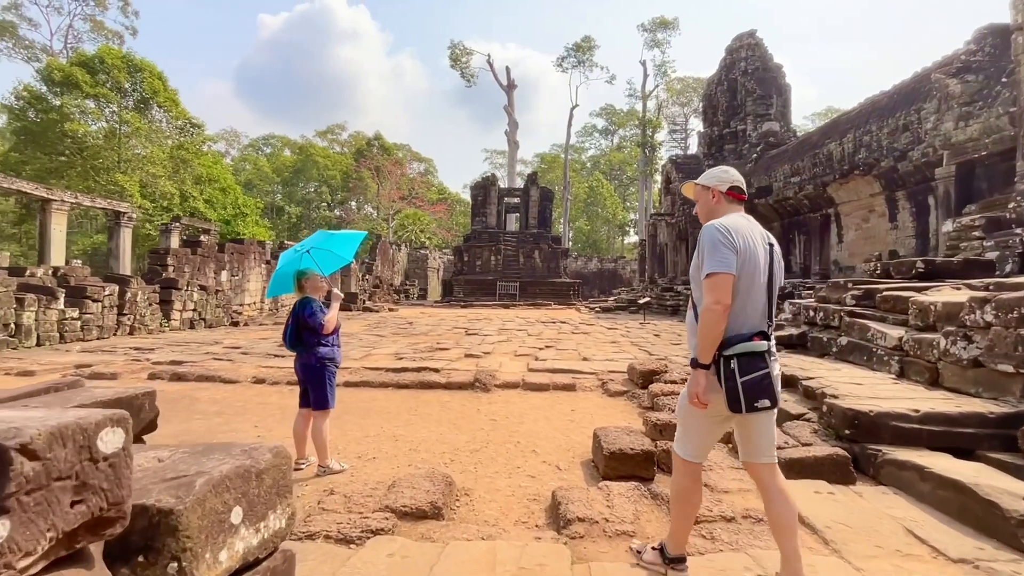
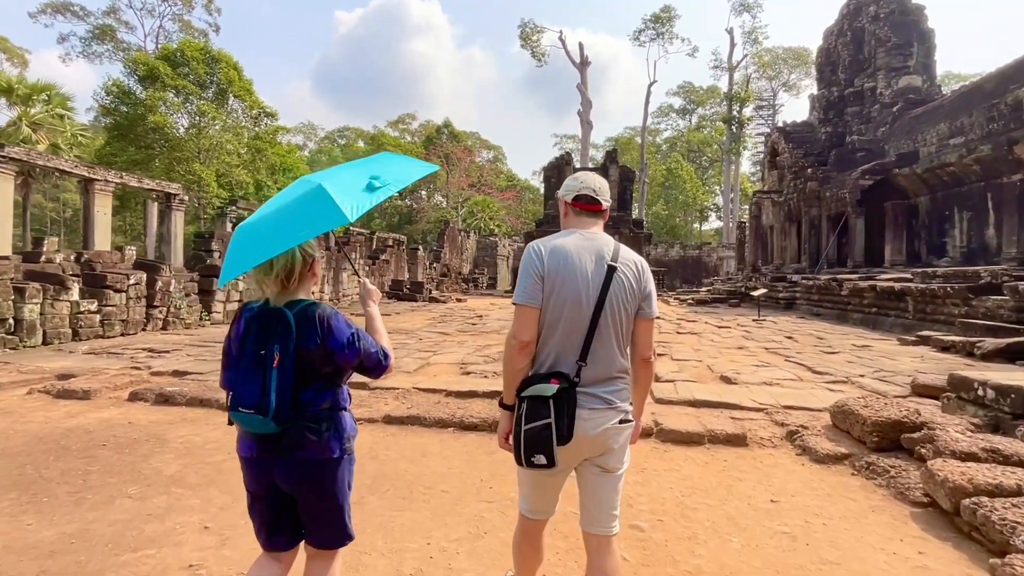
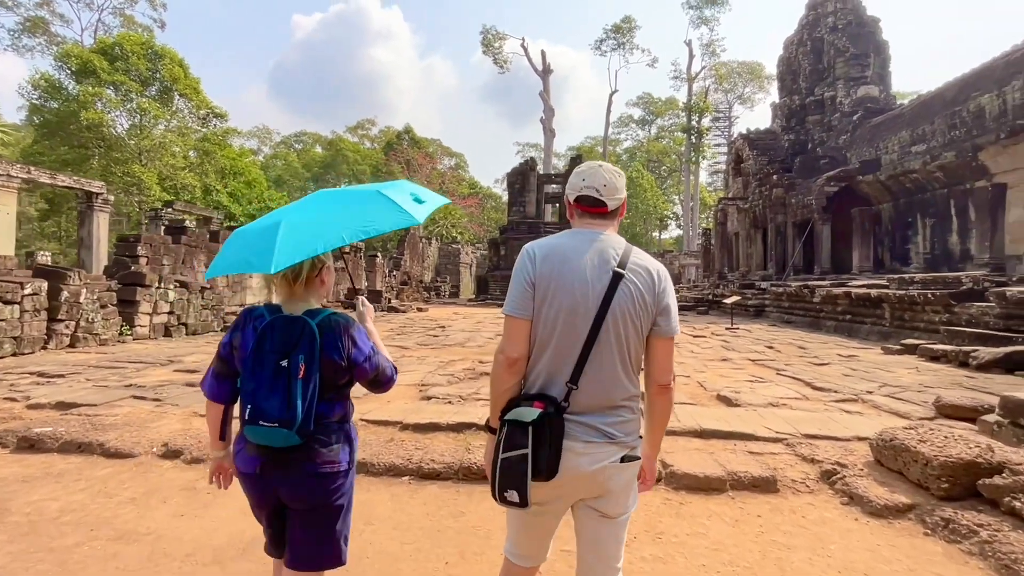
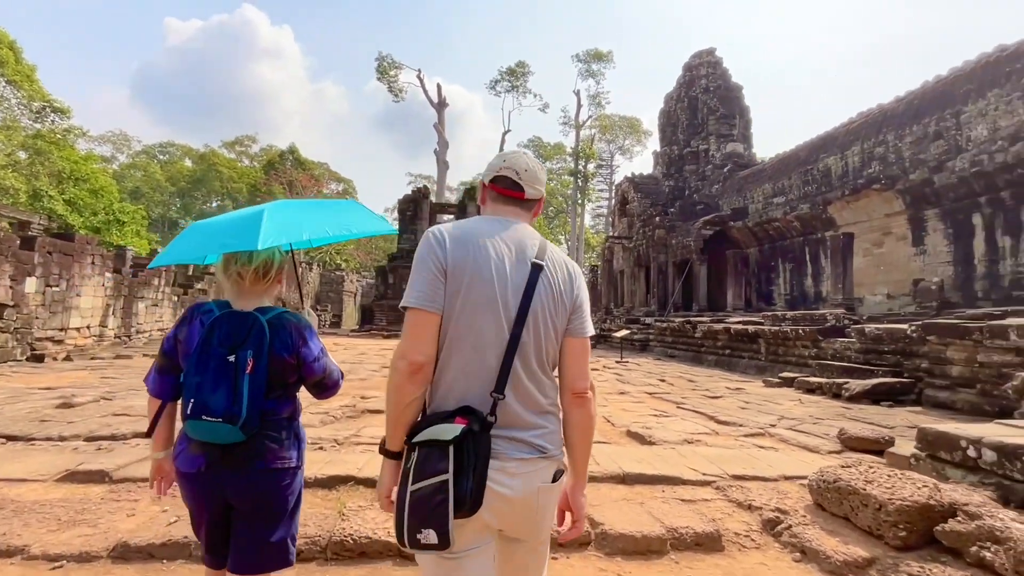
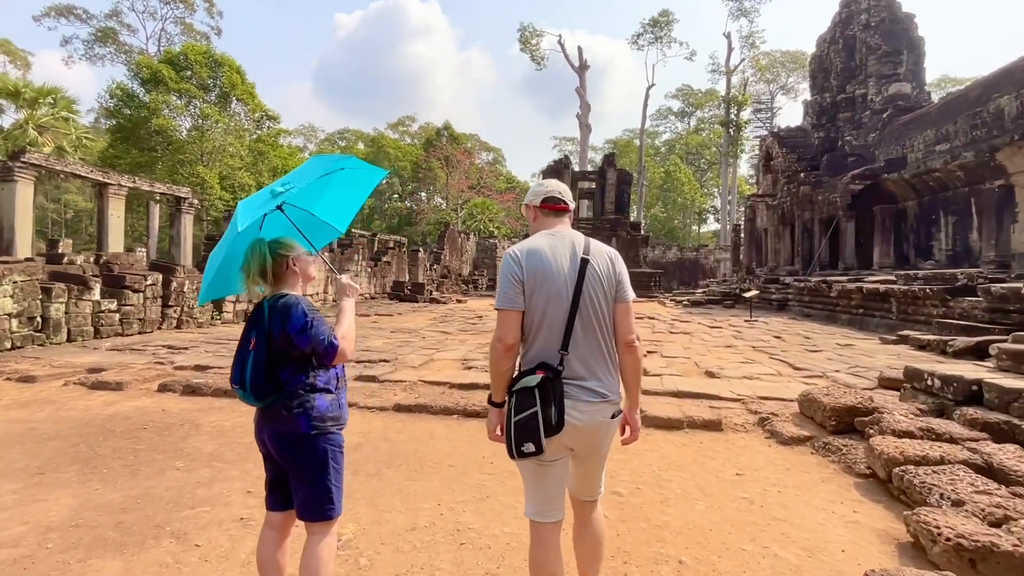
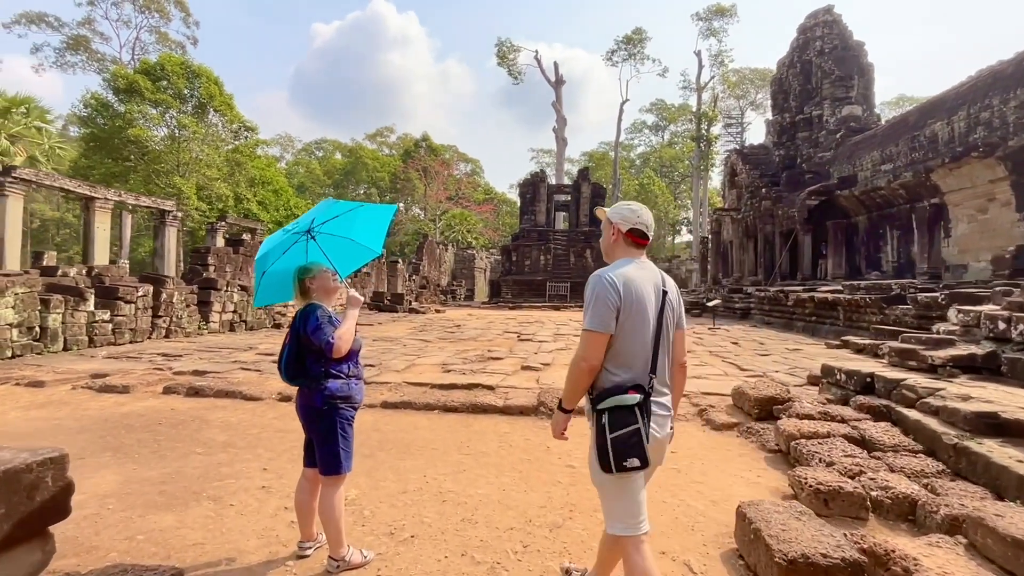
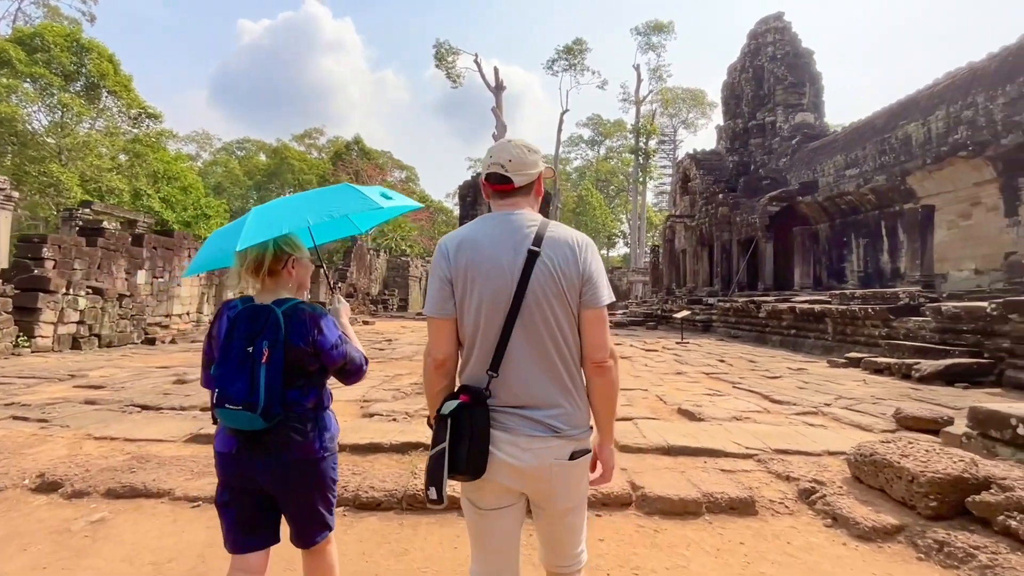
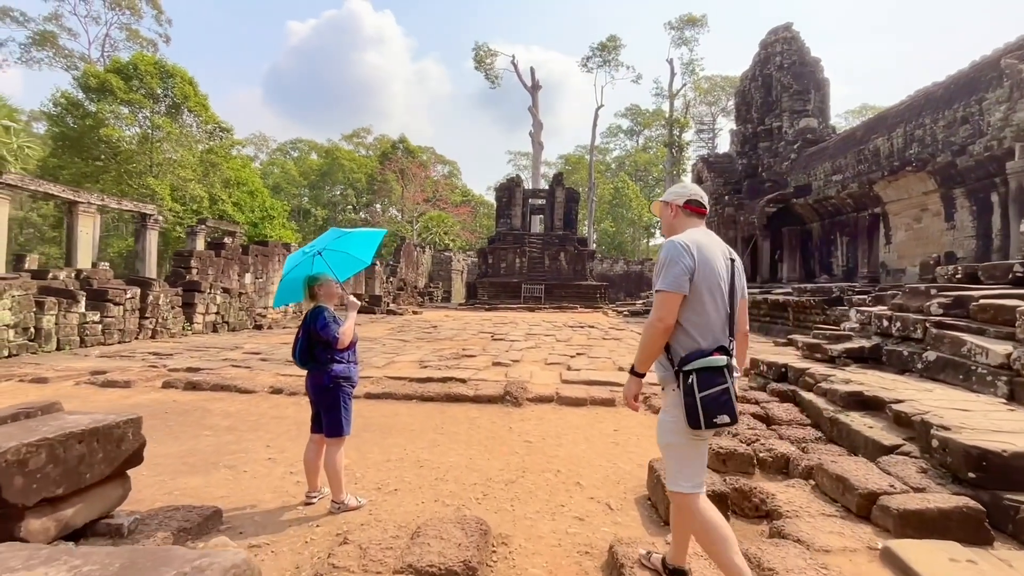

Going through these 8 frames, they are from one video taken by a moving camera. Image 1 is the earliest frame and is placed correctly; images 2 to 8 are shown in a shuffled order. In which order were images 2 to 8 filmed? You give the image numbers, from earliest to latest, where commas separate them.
8, 6, 5, 2, 3, 7, 4
